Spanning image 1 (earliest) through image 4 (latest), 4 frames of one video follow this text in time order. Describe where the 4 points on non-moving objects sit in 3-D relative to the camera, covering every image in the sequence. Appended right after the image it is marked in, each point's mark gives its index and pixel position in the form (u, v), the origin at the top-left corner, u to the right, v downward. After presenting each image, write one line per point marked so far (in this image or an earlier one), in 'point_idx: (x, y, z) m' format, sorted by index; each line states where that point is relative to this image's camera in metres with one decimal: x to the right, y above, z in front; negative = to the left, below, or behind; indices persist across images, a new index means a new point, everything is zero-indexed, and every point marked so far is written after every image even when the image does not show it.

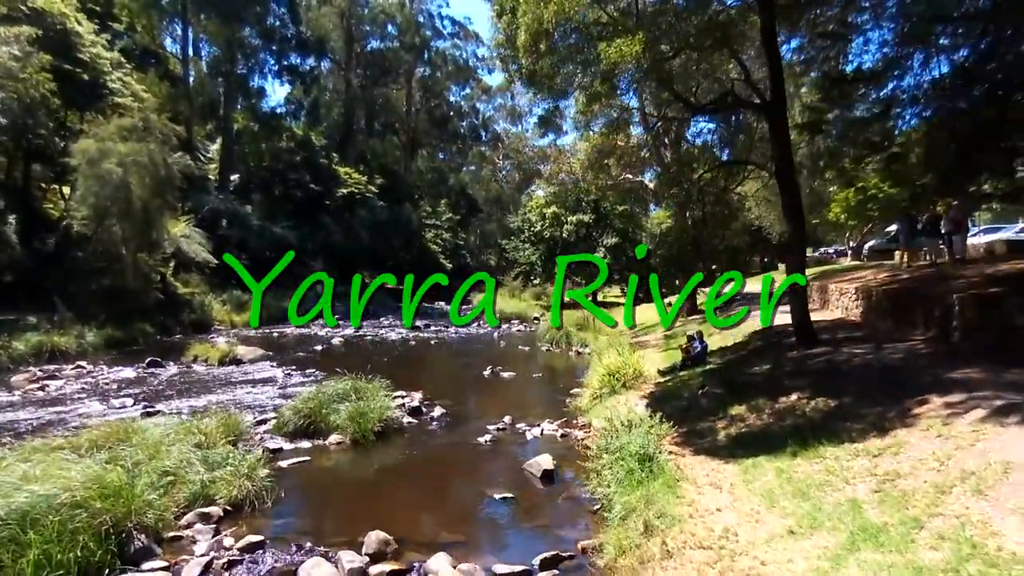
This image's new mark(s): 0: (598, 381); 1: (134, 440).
0: (+1.6, -1.7, +12.0) m
1: (-4.5, -1.8, +7.7) m
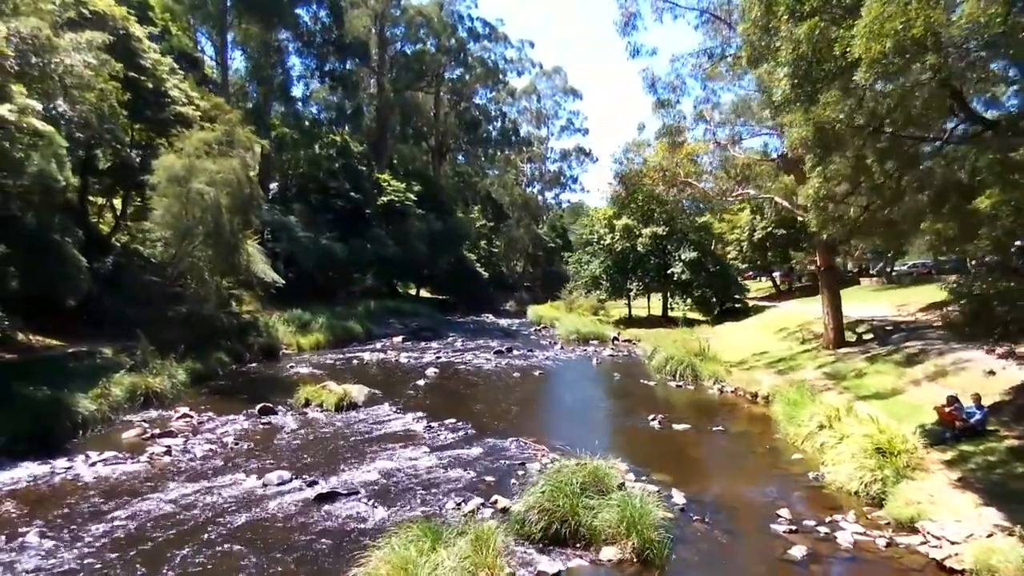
0: (+5.5, -2.6, +10.0) m
1: (-0.7, -2.7, +5.7) m
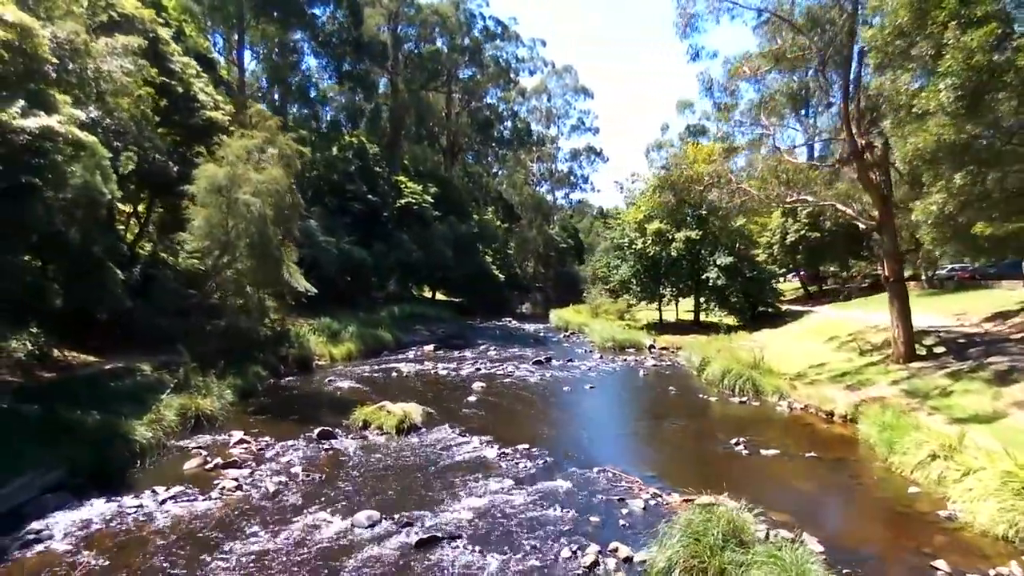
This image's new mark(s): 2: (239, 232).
0: (+7.1, -3.0, +9.2) m
1: (+0.9, -3.2, +5.0) m
2: (-8.6, +1.8, +20.0) m
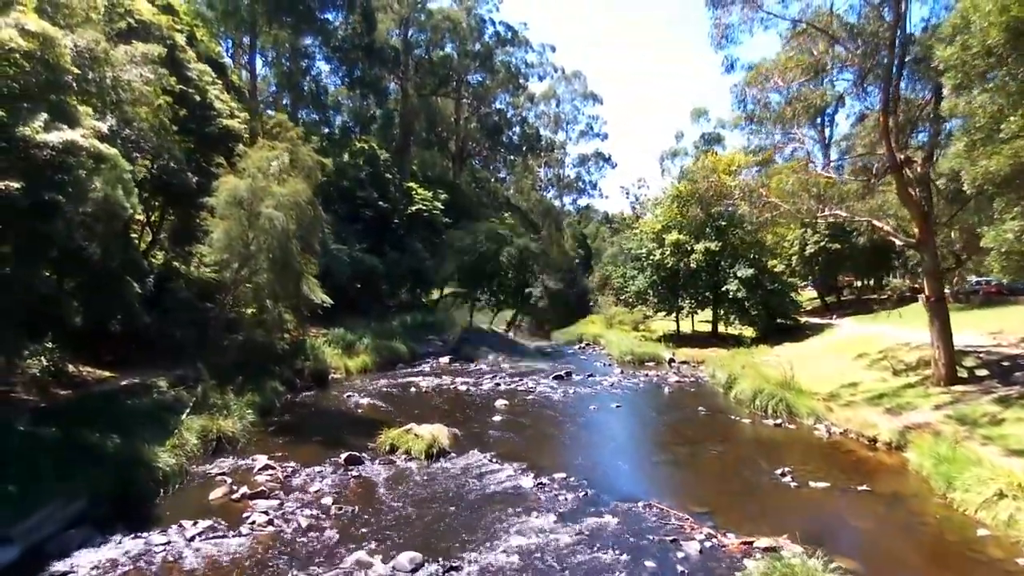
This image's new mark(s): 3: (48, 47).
0: (+7.9, -3.5, +8.7) m
1: (+1.7, -3.6, +4.4) m
2: (-7.7, +1.3, +19.5) m
3: (-8.9, +4.6, +12.3) m
